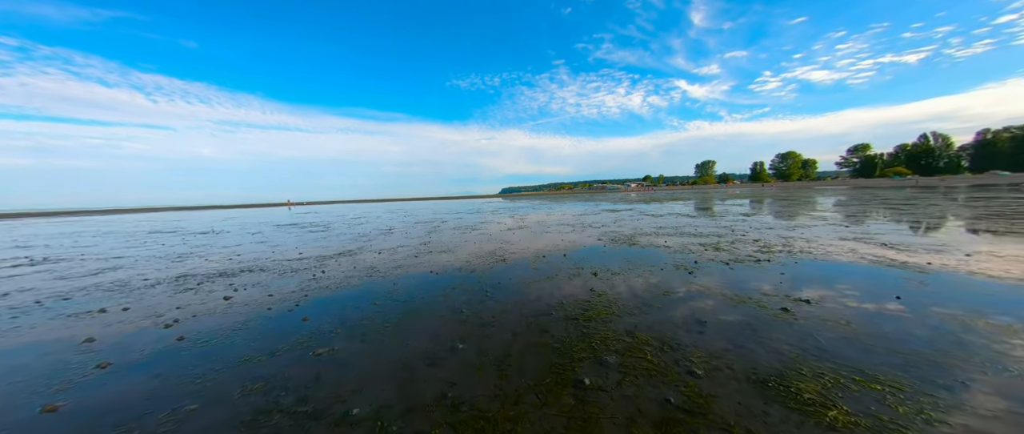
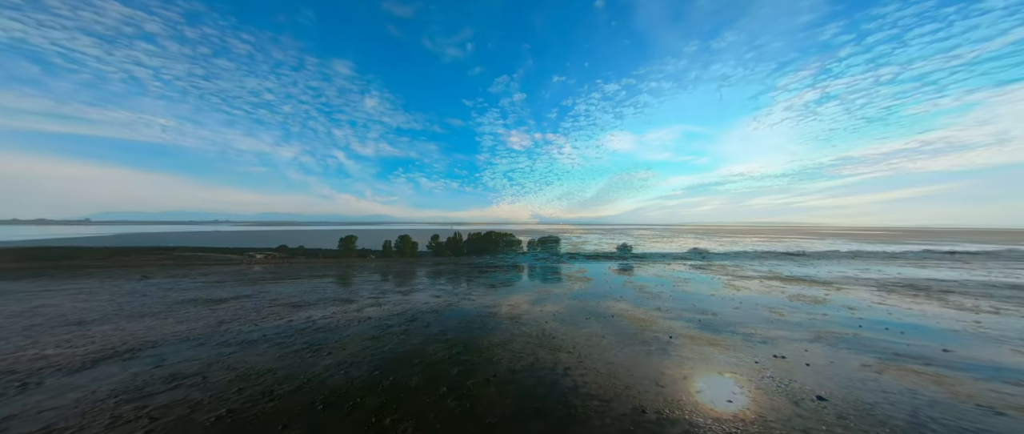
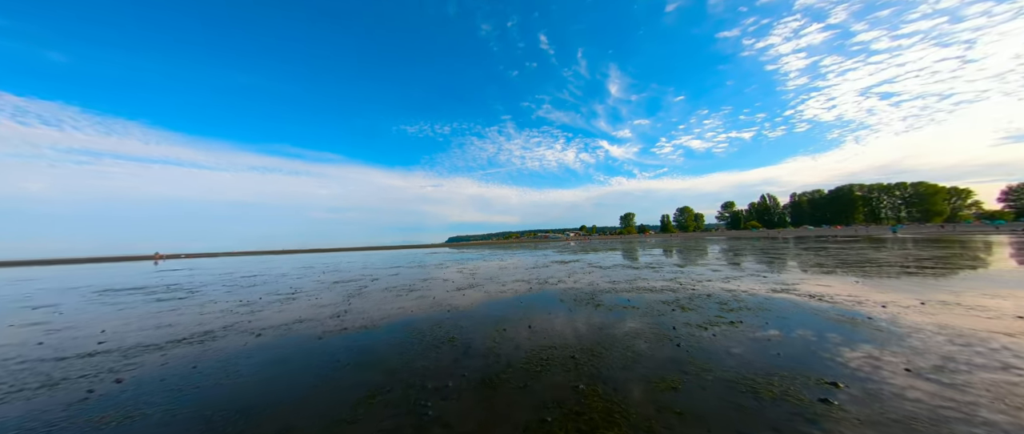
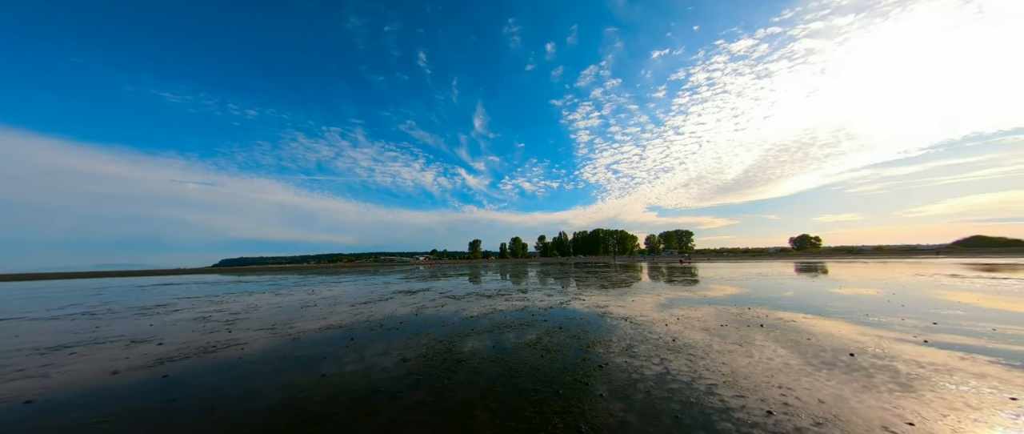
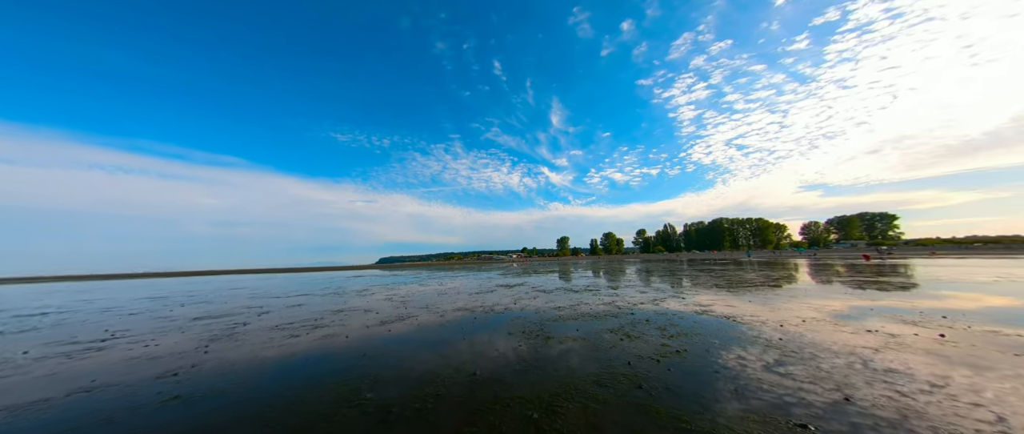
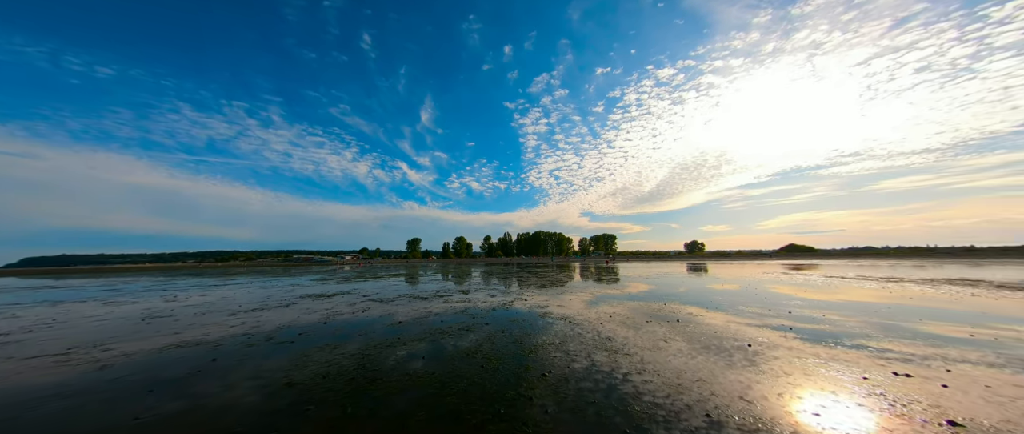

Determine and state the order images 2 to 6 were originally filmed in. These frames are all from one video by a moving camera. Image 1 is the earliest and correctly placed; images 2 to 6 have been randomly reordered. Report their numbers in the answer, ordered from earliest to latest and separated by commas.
3, 5, 4, 6, 2
